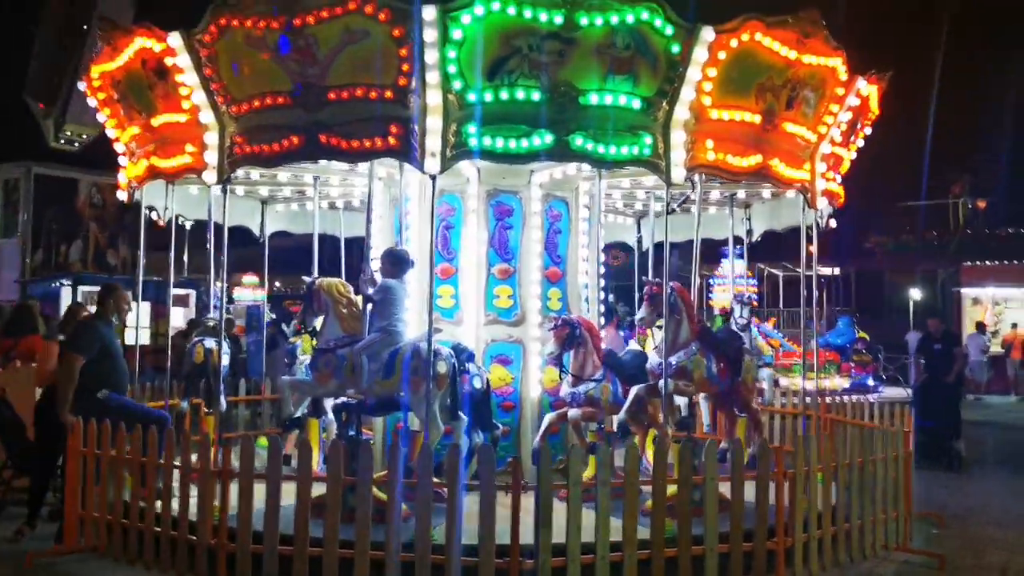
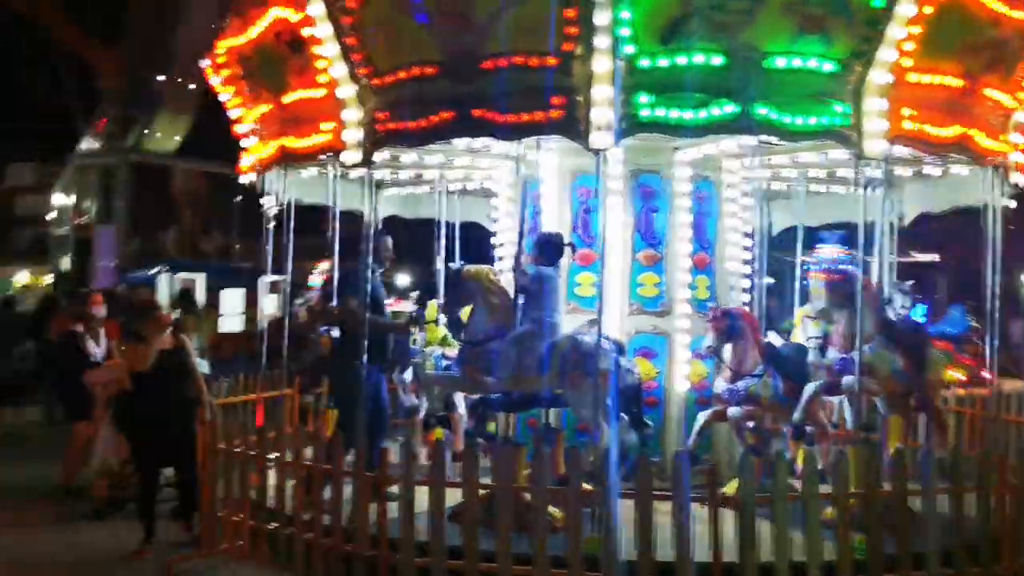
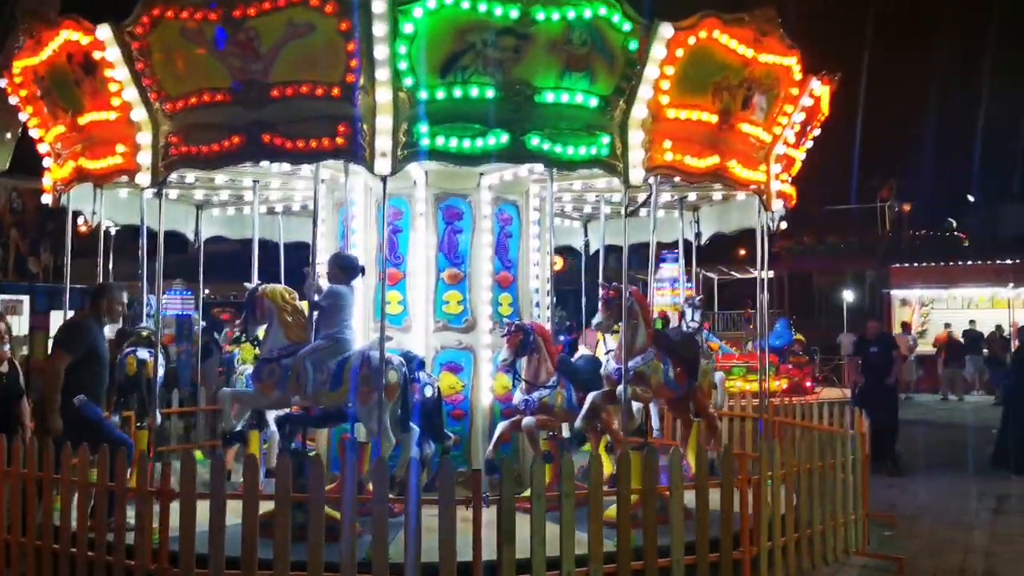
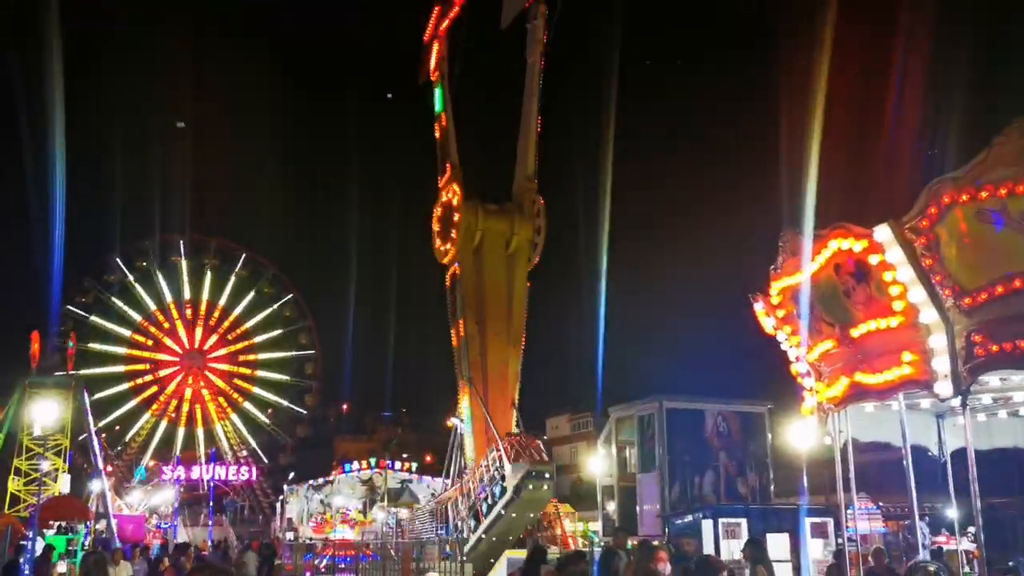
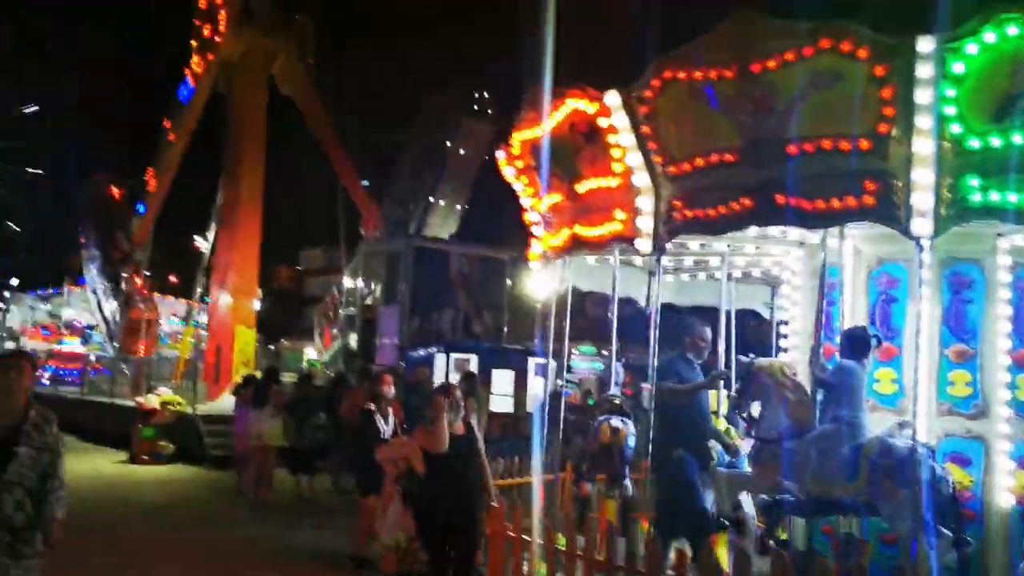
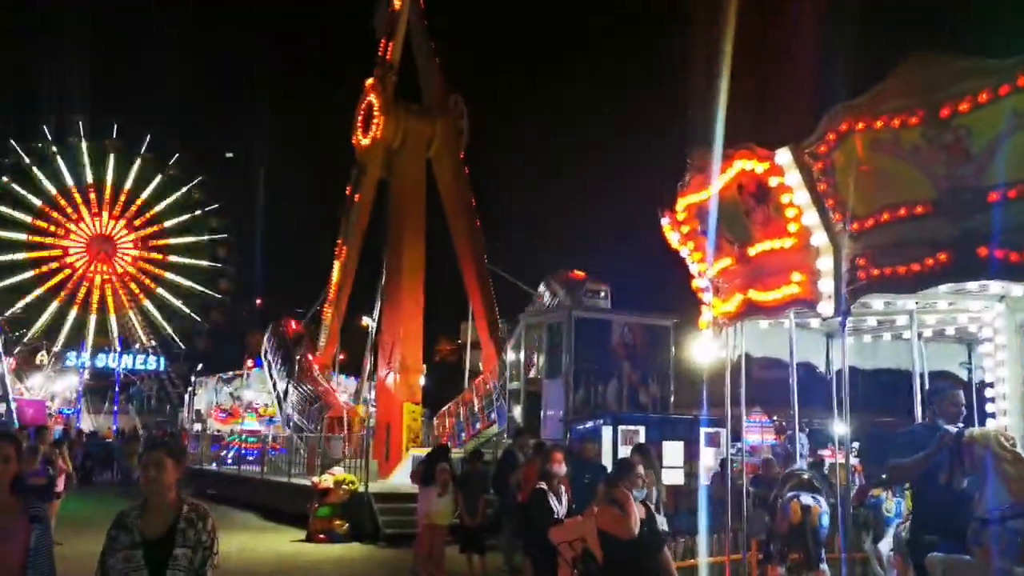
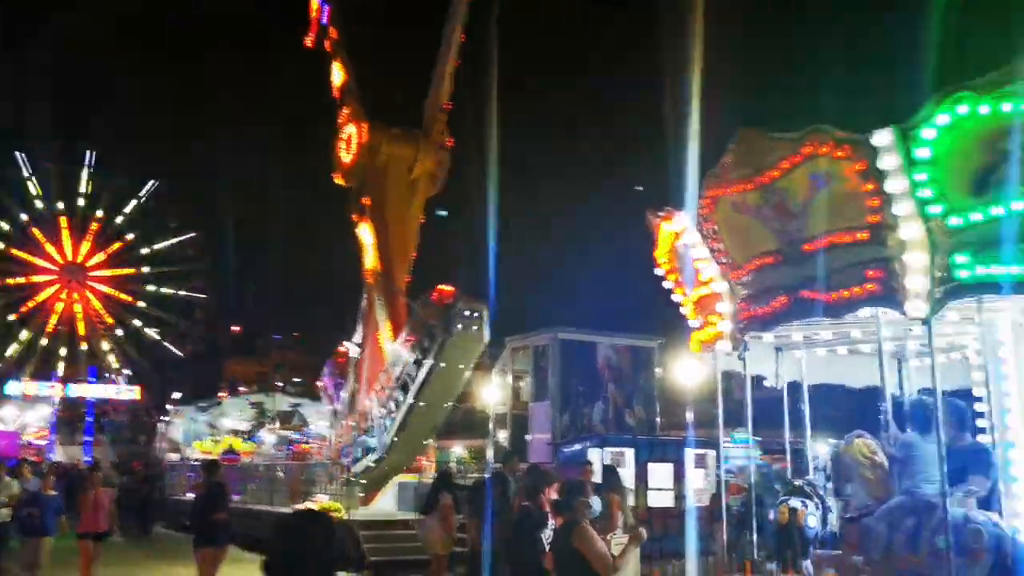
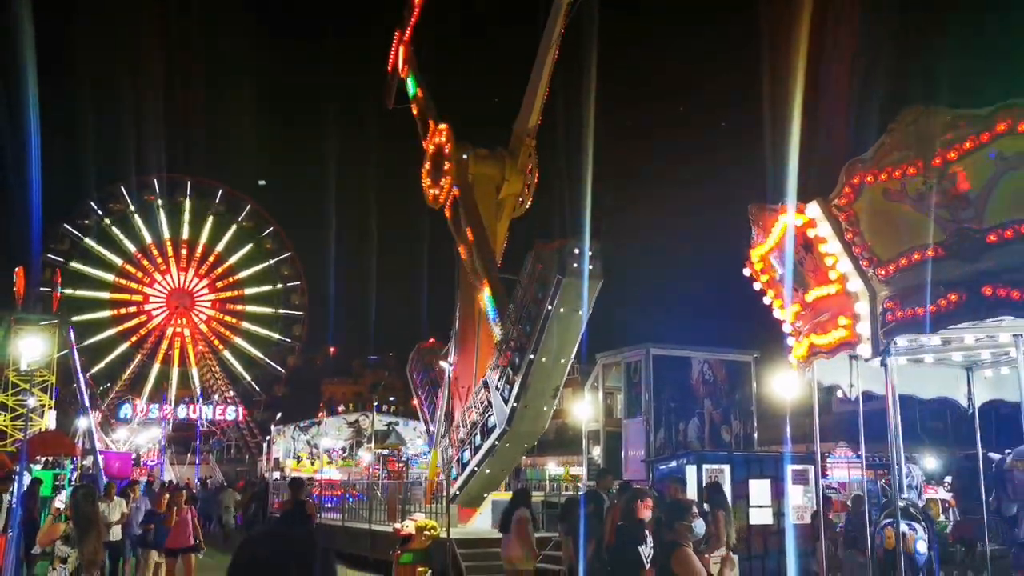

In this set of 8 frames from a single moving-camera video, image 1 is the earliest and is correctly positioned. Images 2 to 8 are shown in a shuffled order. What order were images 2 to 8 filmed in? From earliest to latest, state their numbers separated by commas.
3, 2, 5, 6, 4, 8, 7
